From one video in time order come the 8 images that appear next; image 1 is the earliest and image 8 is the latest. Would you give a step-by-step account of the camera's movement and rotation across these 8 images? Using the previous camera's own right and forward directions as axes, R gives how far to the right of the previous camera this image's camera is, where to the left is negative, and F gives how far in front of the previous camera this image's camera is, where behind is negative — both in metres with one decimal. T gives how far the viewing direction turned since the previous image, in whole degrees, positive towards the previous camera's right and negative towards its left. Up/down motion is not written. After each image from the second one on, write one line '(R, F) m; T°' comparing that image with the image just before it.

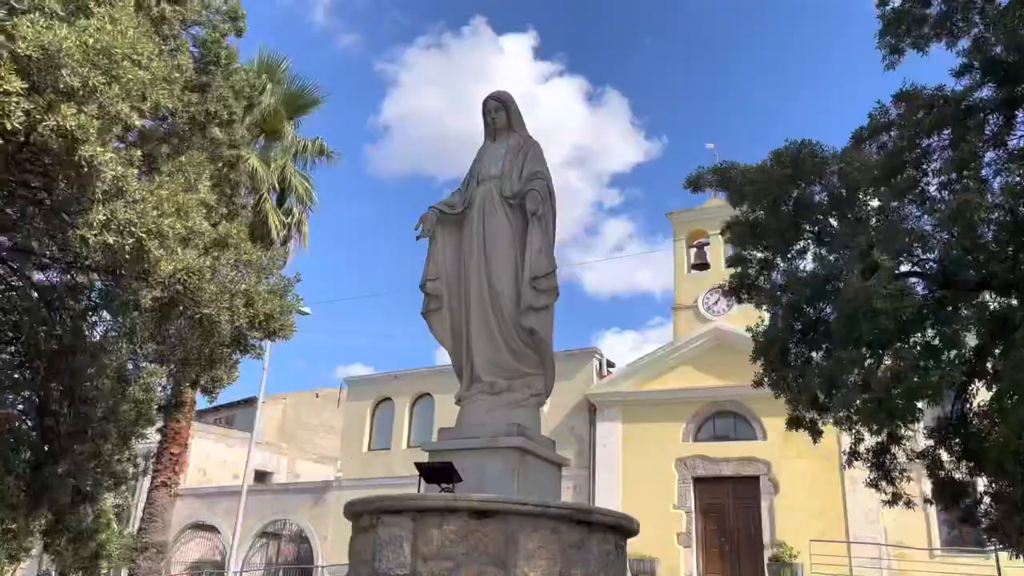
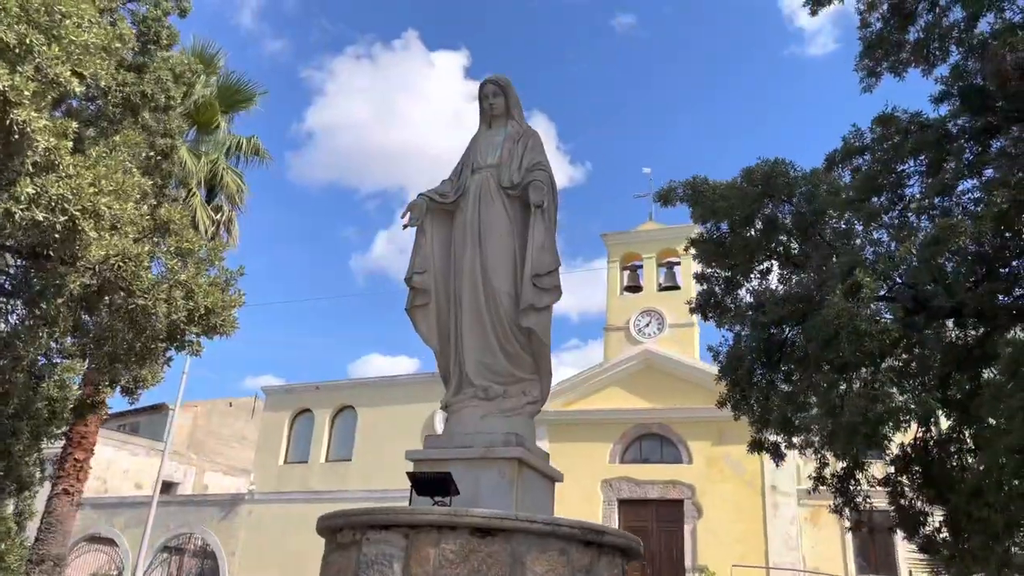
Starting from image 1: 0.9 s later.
(-0.5, +0.5) m; +5°
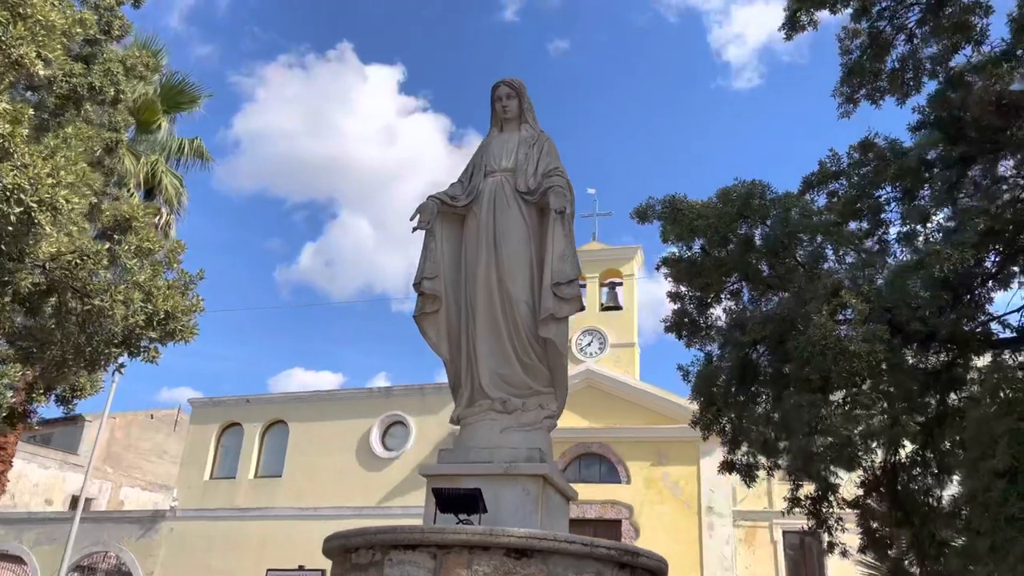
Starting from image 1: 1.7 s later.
(-0.5, +0.2) m; +5°
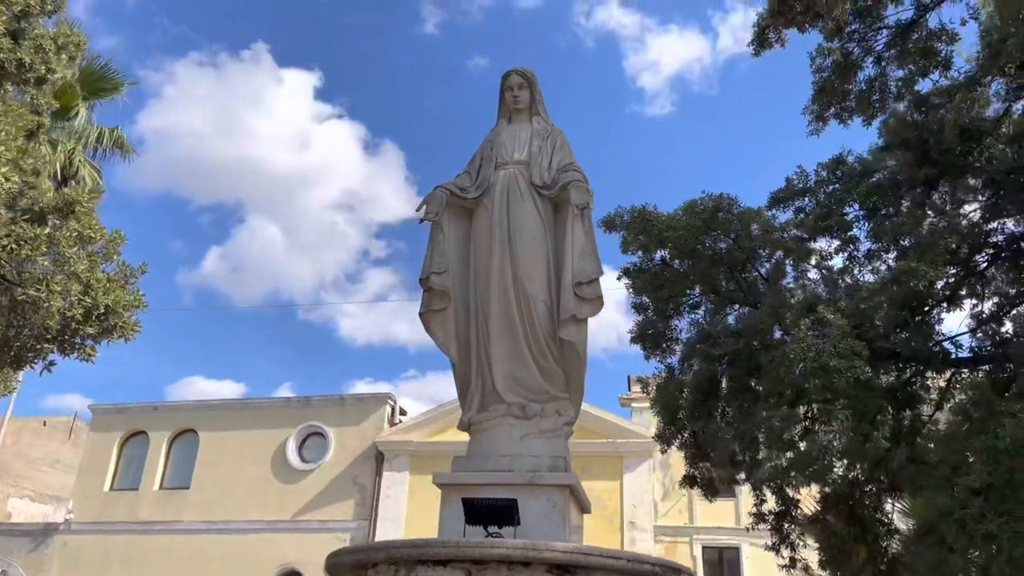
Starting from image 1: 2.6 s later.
(-0.5, +0.3) m; +6°
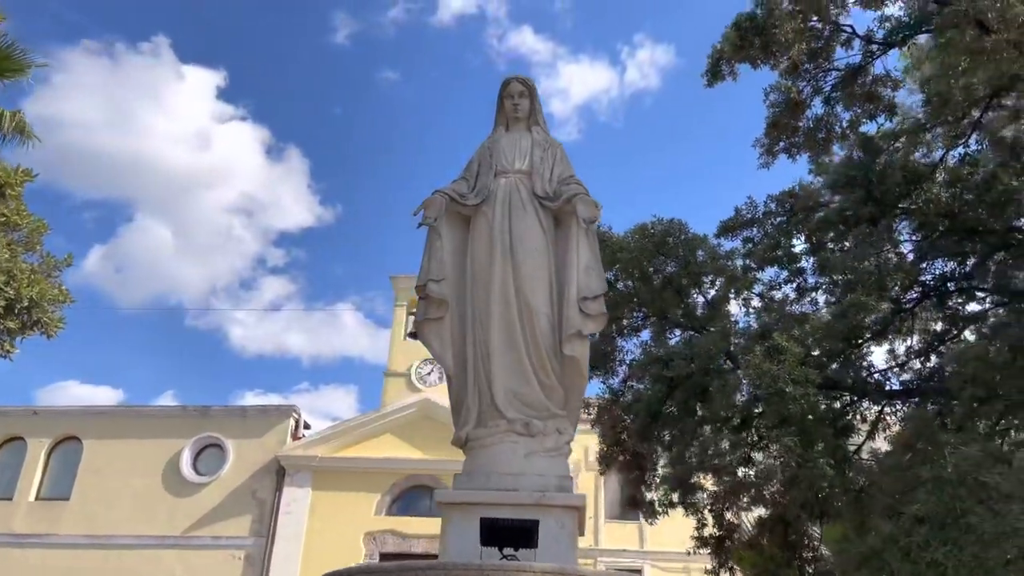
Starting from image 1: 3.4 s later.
(-0.5, +0.2) m; +7°
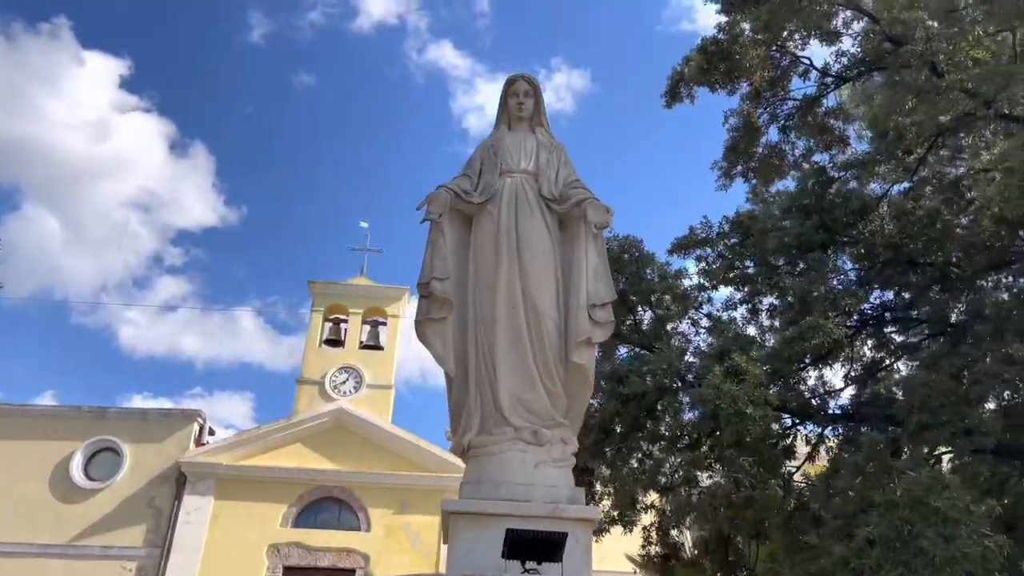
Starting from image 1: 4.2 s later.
(-0.5, +0.2) m; +6°
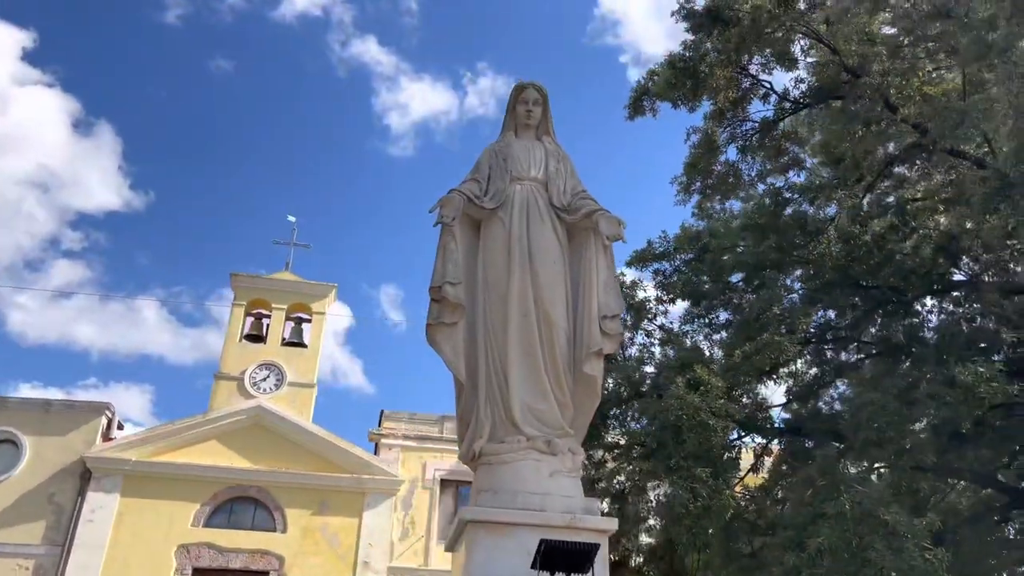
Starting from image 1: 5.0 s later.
(-0.5, 0.0) m; +6°
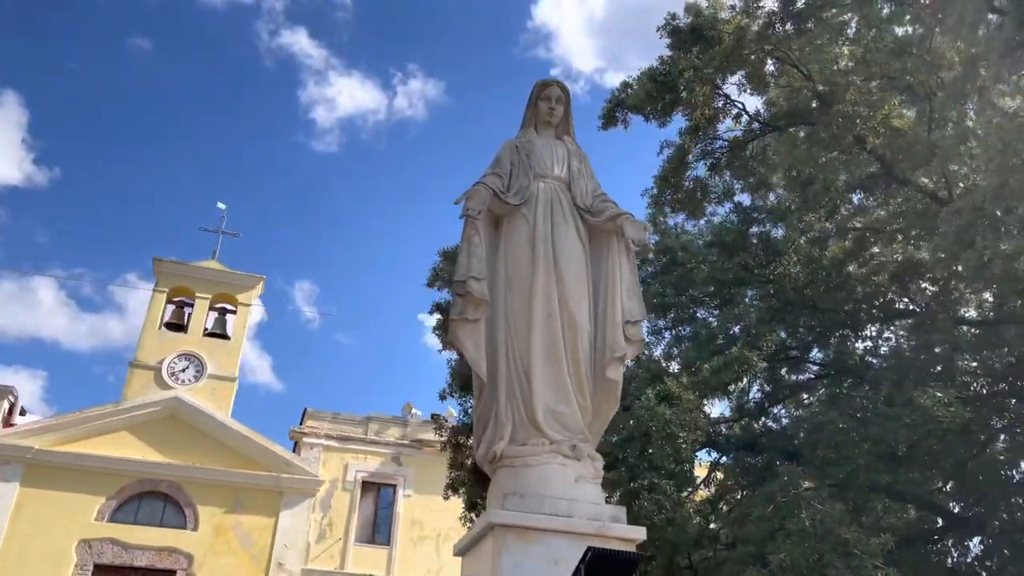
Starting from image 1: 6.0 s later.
(-0.5, +0.1) m; +6°
